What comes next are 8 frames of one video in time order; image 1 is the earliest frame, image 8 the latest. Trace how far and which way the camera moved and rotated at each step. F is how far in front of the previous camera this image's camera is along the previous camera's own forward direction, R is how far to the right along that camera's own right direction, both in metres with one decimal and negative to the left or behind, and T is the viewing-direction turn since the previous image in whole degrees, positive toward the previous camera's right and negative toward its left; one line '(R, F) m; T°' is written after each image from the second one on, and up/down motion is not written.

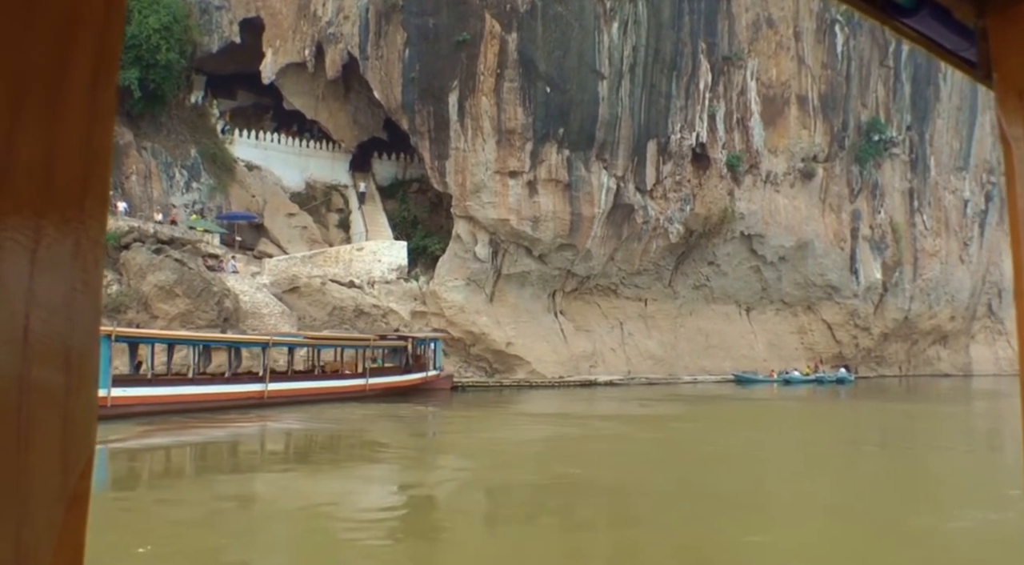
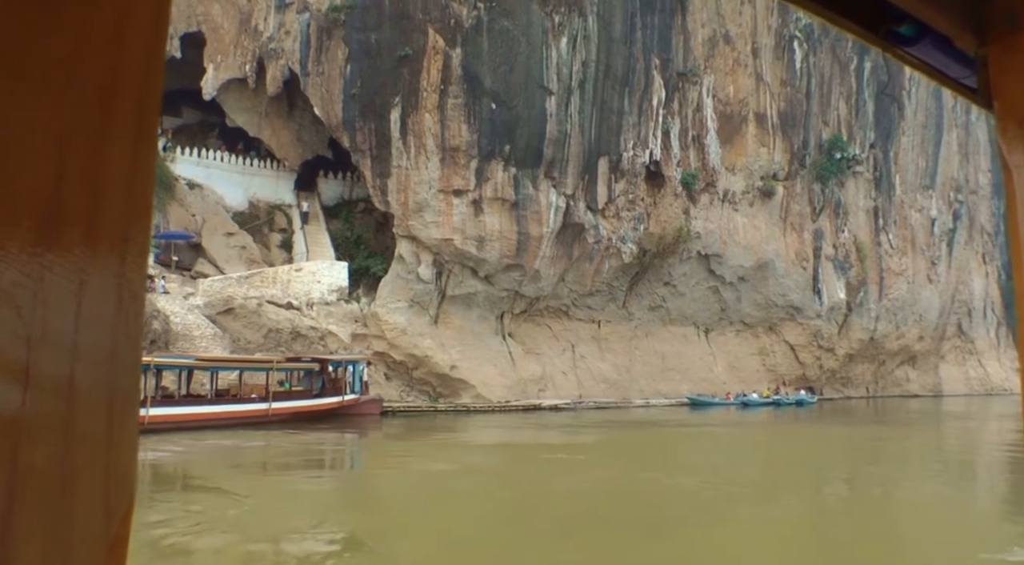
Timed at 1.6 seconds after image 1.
(+0.8, +0.5) m; +1°
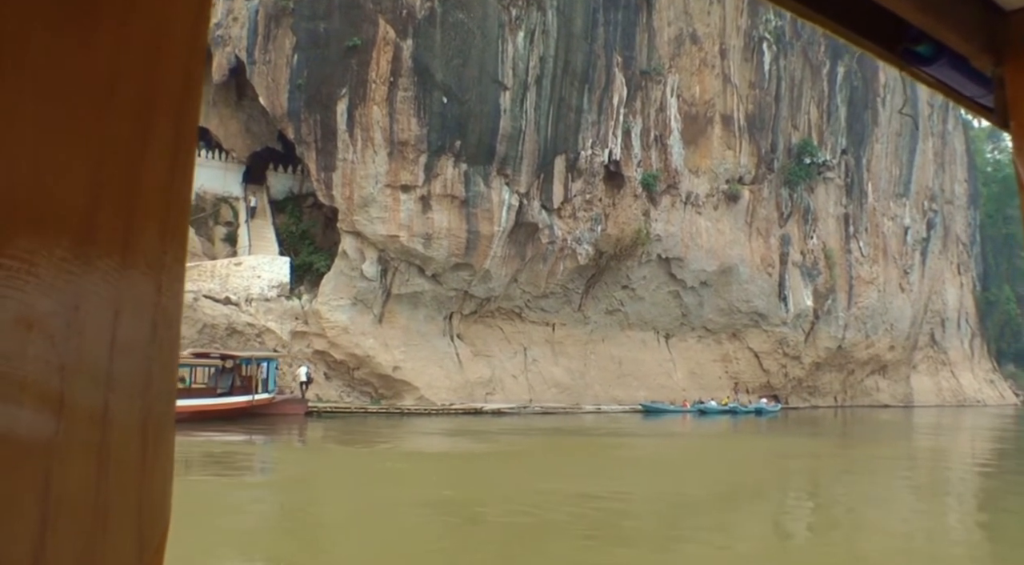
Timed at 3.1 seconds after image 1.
(+0.8, +0.5) m; 0°
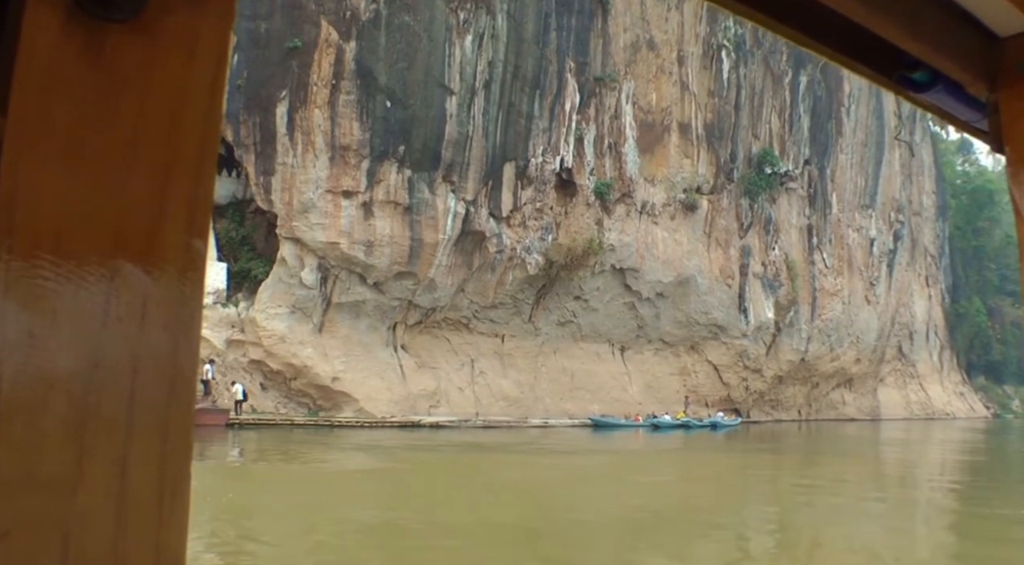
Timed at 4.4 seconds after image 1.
(+0.8, +0.4) m; +1°
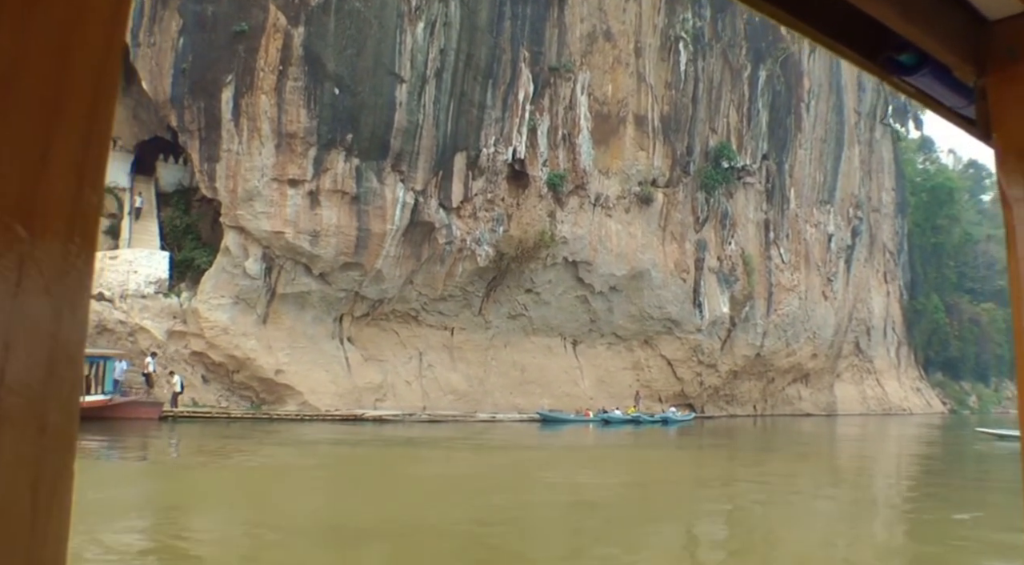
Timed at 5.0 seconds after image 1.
(+0.5, +0.2) m; +2°
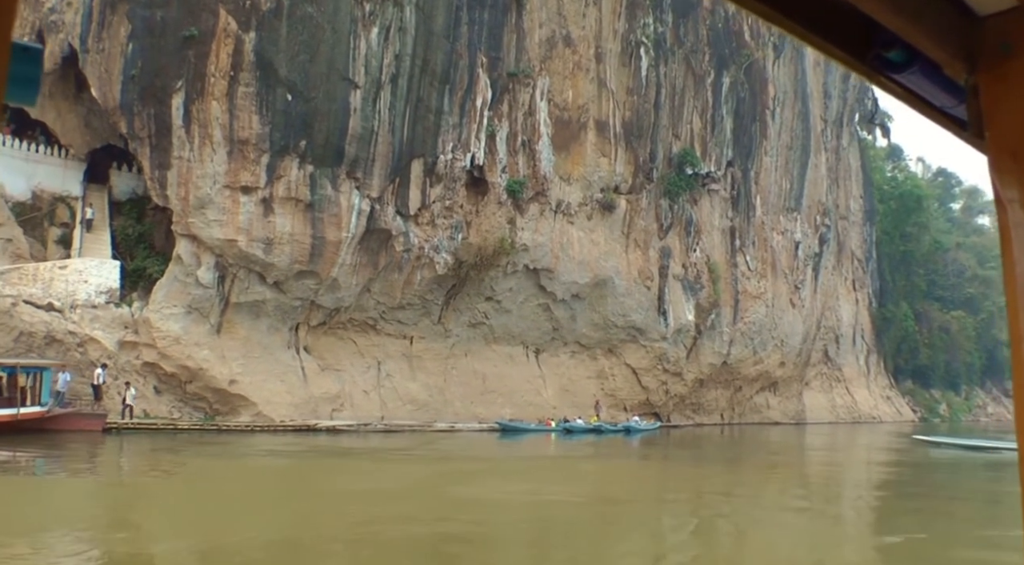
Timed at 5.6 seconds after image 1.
(+0.4, +0.2) m; +1°
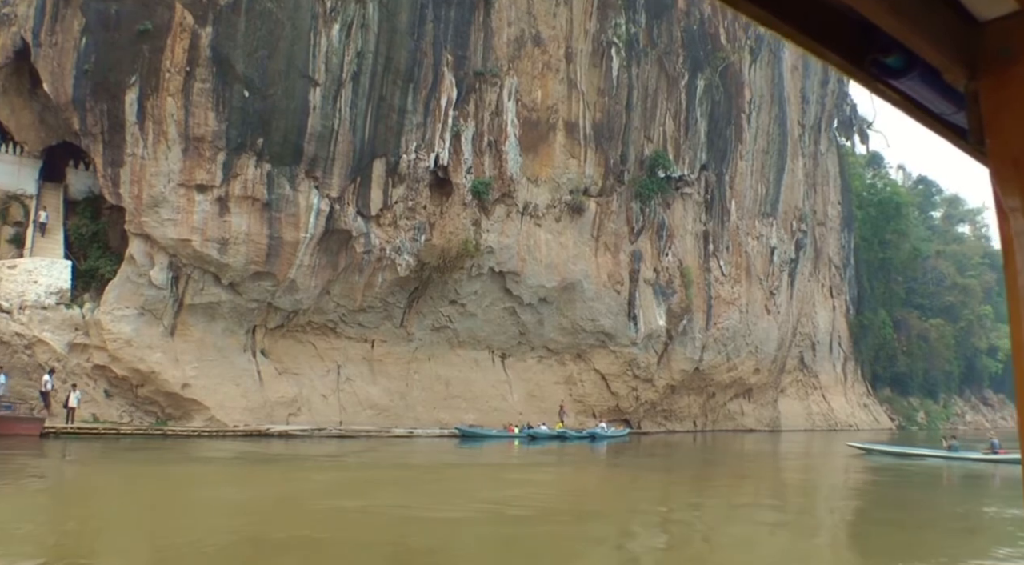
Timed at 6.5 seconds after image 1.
(+0.5, +0.3) m; +1°
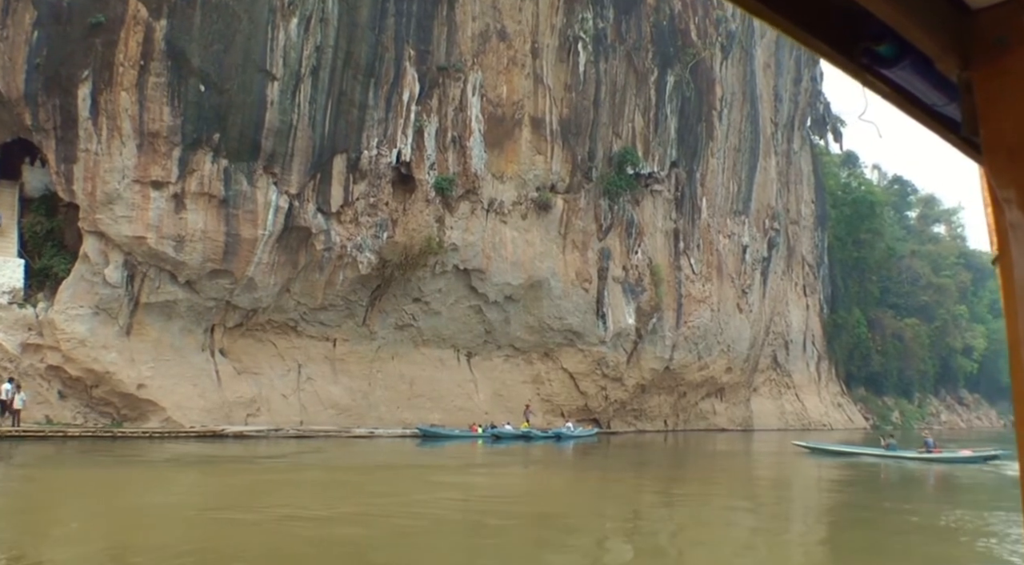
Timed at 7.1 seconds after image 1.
(+0.4, +0.2) m; +1°
